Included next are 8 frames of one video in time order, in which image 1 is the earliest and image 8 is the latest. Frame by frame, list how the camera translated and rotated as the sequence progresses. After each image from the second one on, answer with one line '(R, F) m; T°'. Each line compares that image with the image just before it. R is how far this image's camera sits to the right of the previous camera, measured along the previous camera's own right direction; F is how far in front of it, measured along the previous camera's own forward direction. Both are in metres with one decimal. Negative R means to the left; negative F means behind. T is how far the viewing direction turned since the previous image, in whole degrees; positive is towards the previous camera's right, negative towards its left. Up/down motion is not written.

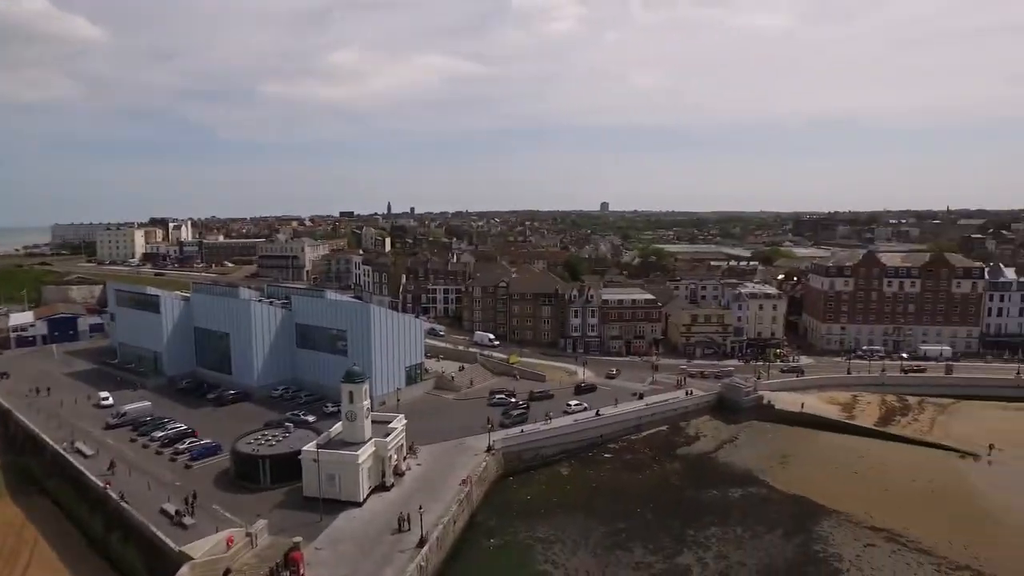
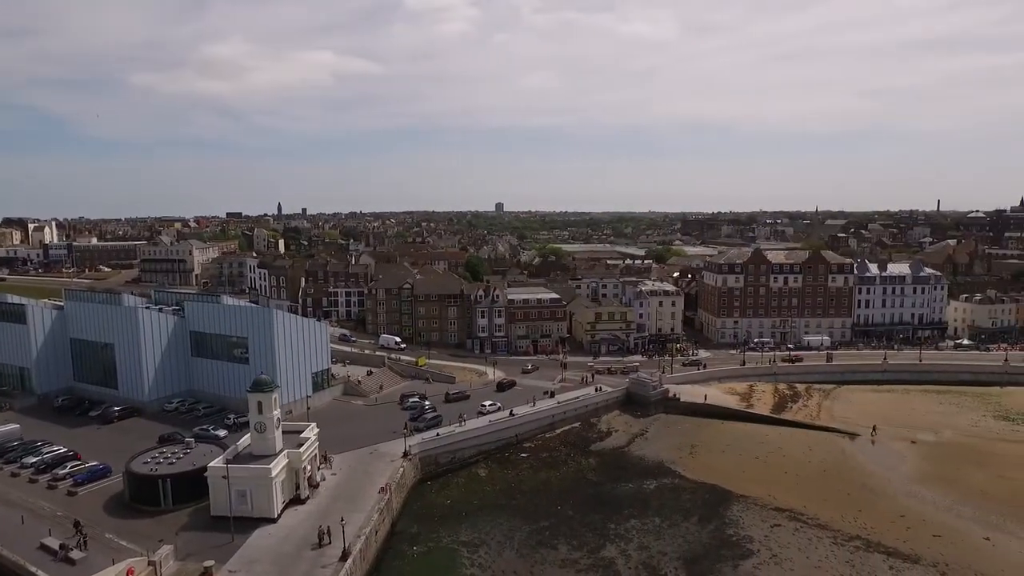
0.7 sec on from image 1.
(-1.2, +0.5) m; +9°
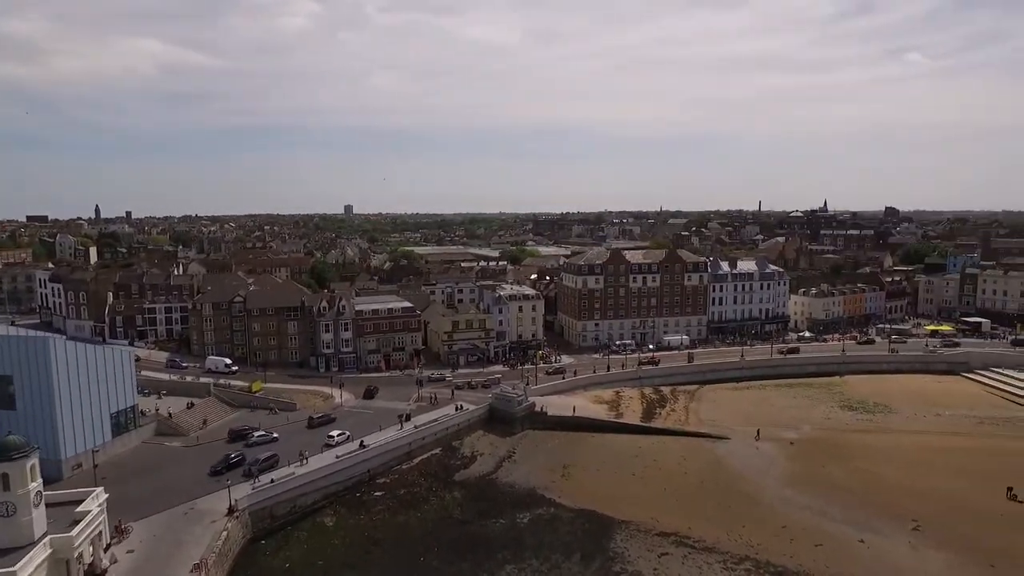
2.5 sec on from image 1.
(+0.4, +5.9) m; +12°
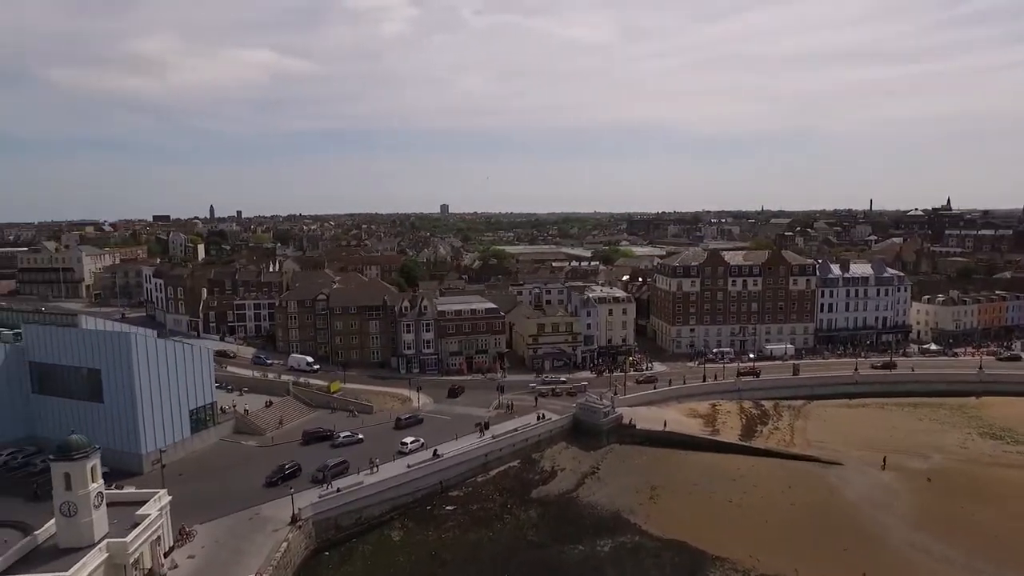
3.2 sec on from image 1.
(+0.5, +3.4) m; -8°
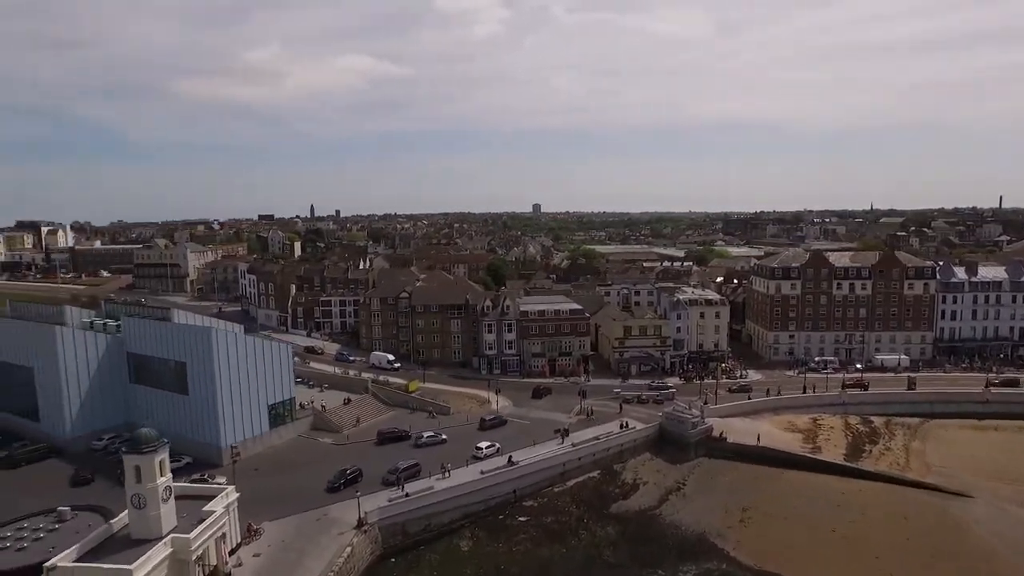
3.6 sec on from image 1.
(+0.6, +2.2) m; -7°
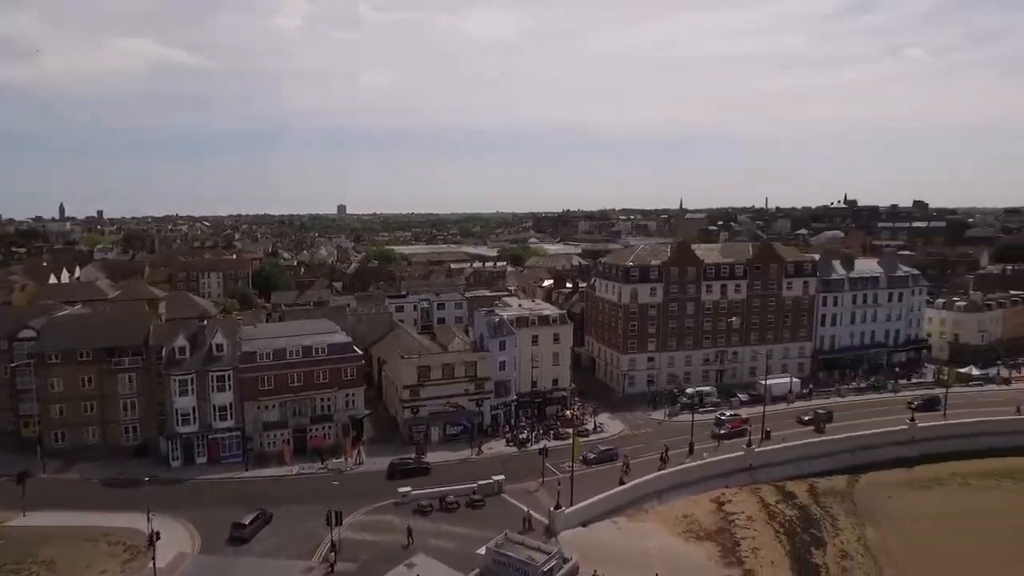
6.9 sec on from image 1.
(+5.0, +23.5) m; +15°
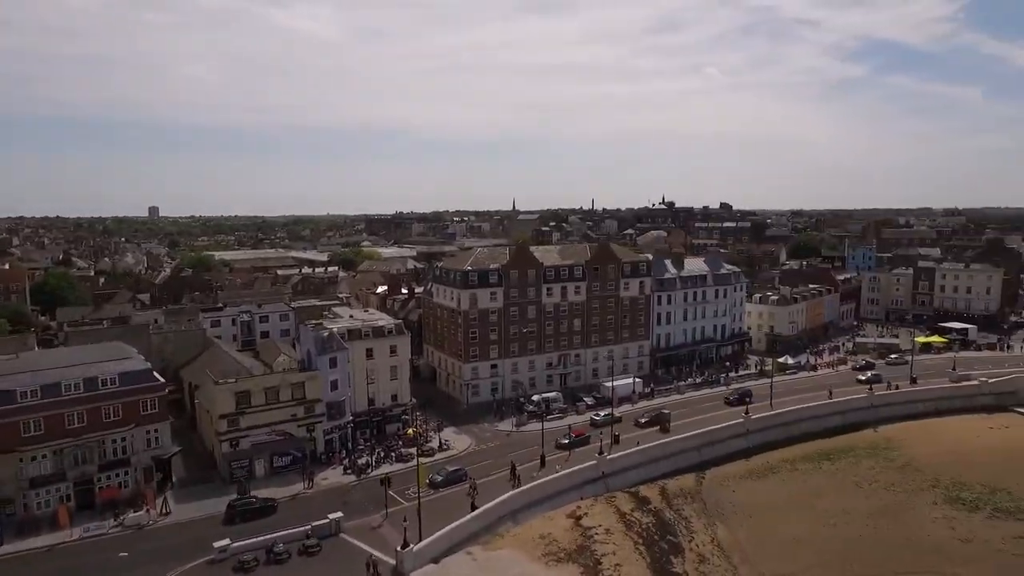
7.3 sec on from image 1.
(0.0, +3.1) m; +13°
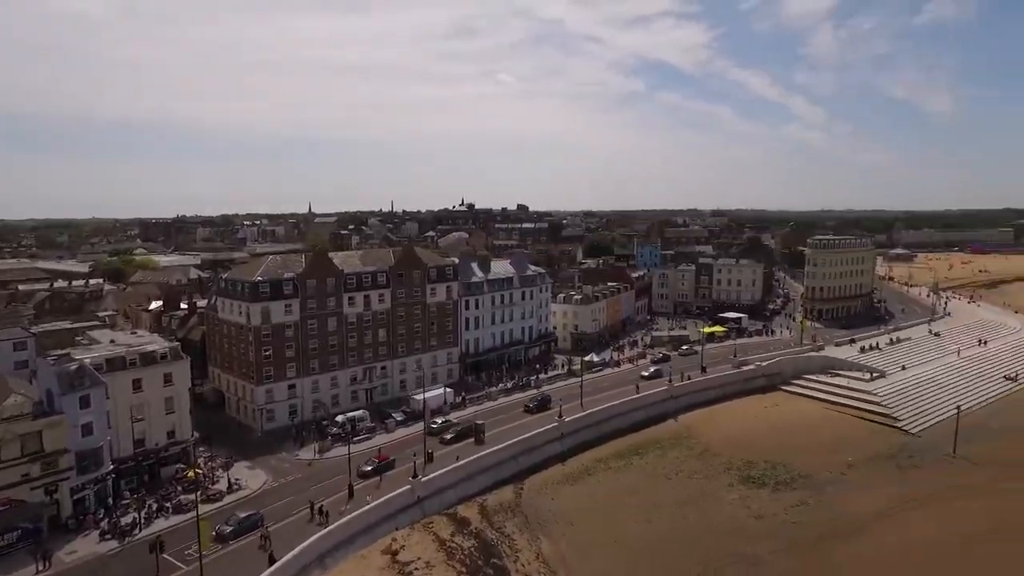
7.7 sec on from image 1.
(+0.2, +2.9) m; +16°
